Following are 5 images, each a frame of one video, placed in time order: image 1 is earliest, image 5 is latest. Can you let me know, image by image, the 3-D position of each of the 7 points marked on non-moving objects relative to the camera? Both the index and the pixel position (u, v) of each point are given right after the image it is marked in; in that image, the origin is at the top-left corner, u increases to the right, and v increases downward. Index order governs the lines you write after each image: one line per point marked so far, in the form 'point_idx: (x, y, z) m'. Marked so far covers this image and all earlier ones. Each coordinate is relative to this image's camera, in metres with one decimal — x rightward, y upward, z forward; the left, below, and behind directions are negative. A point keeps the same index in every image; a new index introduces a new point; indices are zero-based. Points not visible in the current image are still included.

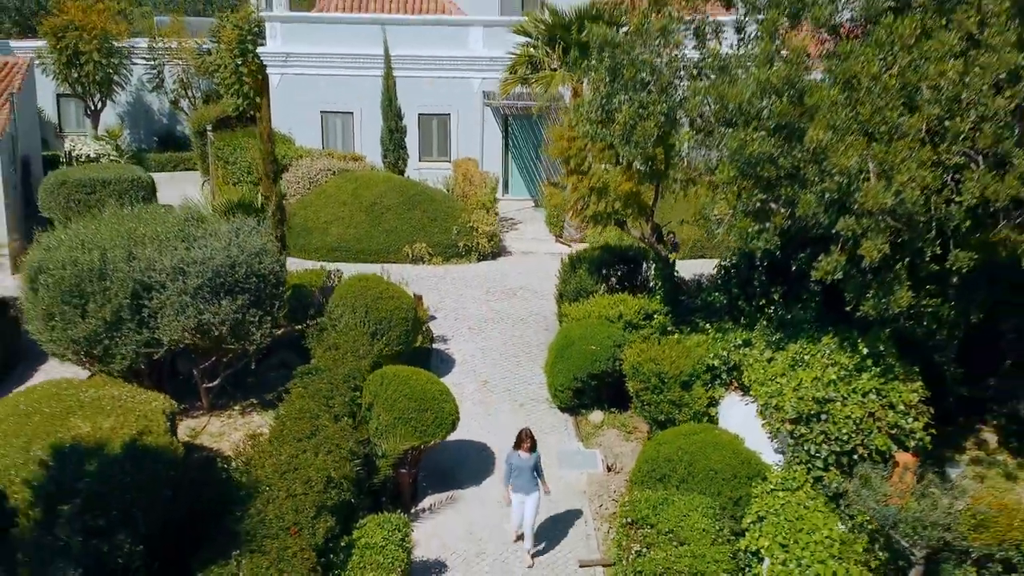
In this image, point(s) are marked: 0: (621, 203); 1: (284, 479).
0: (+0.9, +0.7, +12.1) m
1: (-1.4, -1.2, +8.6) m
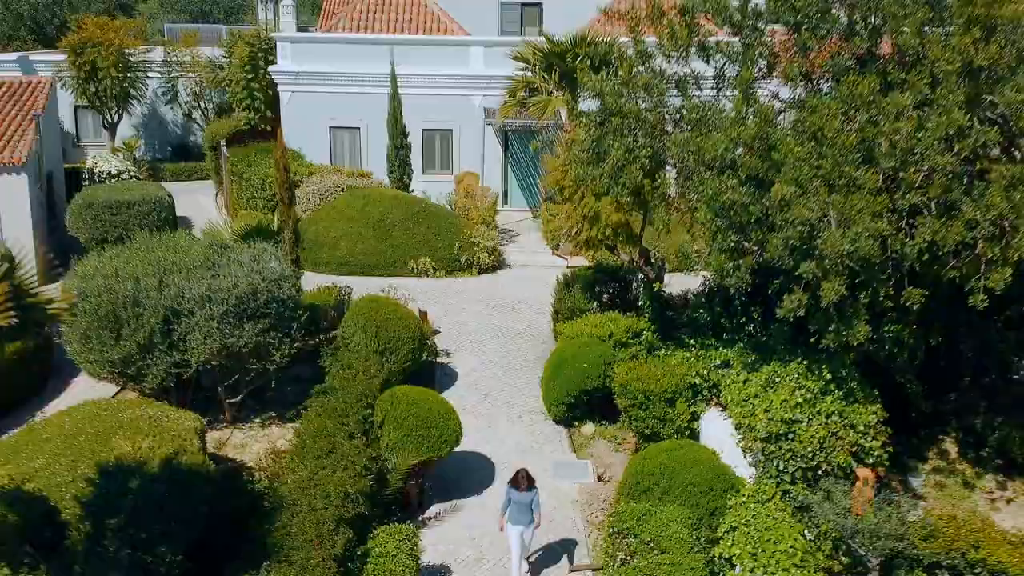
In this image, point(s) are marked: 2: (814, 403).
0: (+0.9, +0.5, +13.1) m
1: (-1.4, -1.4, +9.7) m
2: (+2.2, -0.9, +10.5) m
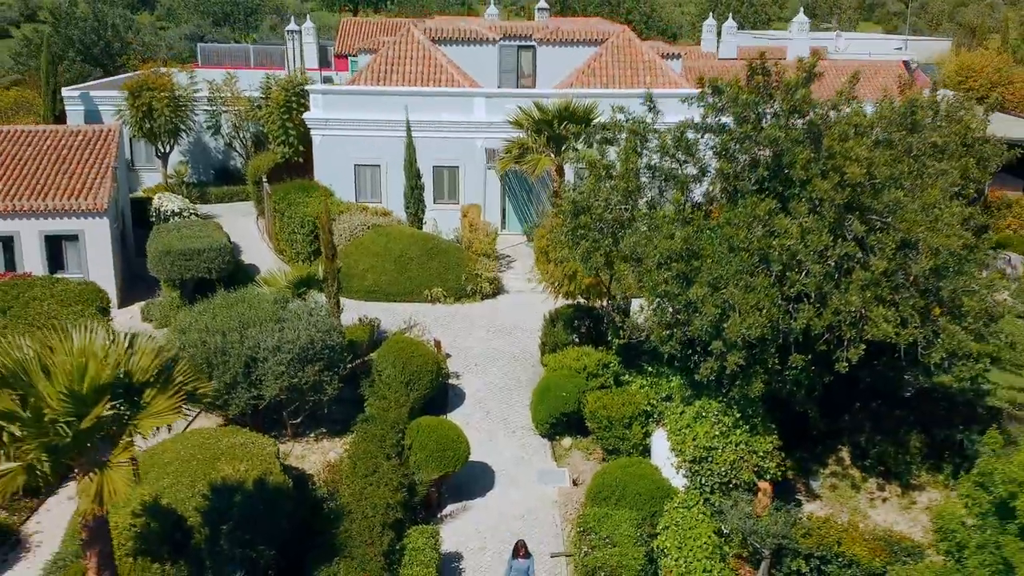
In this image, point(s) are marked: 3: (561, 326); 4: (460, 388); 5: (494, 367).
0: (+0.9, 0.0, +16.8) m
1: (-1.5, -2.1, +13.5) m
2: (+2.2, -1.5, +14.3) m
3: (+0.6, -0.5, +17.9) m
4: (-0.7, -1.3, +18.0) m
5: (-0.2, -1.1, +18.6) m
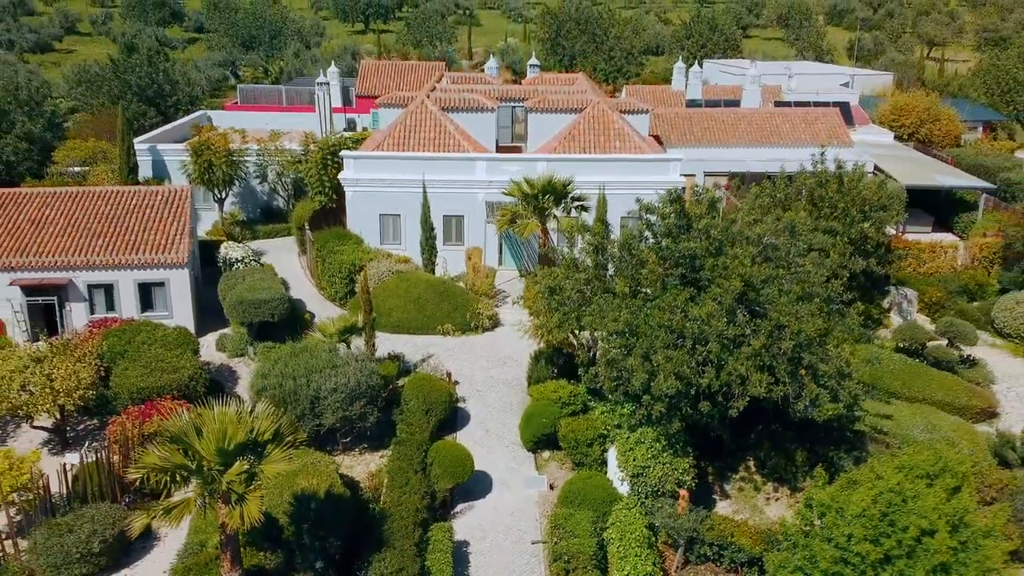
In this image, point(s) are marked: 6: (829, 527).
0: (+0.8, -0.8, +22.5) m
1: (-1.6, -3.0, +19.2) m
2: (+2.1, -2.4, +20.0) m
3: (+0.5, -1.3, +23.6) m
4: (-0.8, -2.1, +23.7) m
5: (-0.3, -1.8, +24.3) m
6: (+3.6, -2.7, +15.9) m
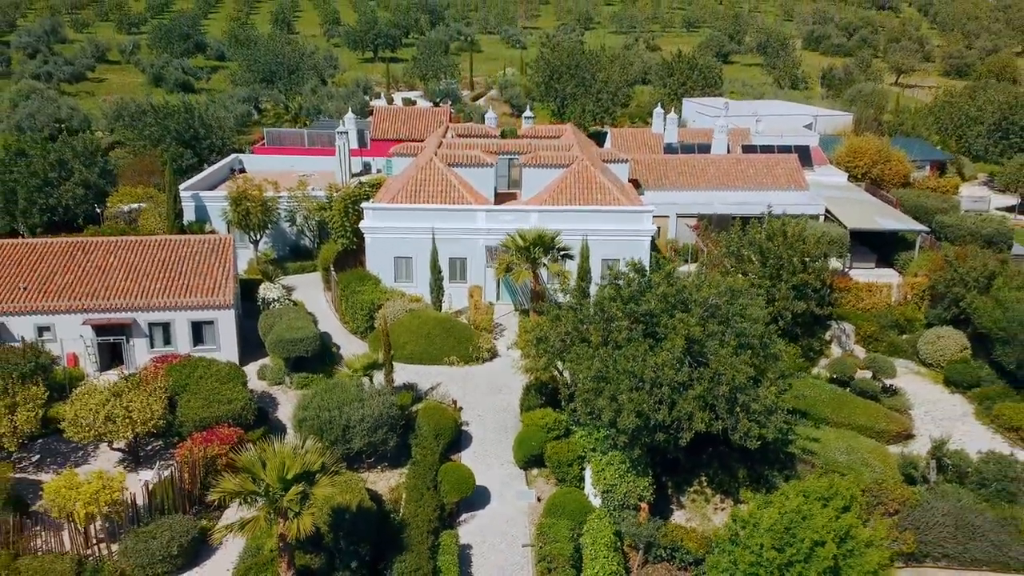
0: (+0.7, -1.7, +27.3) m
1: (-1.7, -3.9, +24.0) m
2: (+2.0, -3.3, +24.8) m
3: (+0.4, -2.1, +28.4) m
4: (-0.9, -2.9, +28.5) m
5: (-0.4, -2.7, +29.1) m
6: (+3.5, -3.7, +20.7) m
